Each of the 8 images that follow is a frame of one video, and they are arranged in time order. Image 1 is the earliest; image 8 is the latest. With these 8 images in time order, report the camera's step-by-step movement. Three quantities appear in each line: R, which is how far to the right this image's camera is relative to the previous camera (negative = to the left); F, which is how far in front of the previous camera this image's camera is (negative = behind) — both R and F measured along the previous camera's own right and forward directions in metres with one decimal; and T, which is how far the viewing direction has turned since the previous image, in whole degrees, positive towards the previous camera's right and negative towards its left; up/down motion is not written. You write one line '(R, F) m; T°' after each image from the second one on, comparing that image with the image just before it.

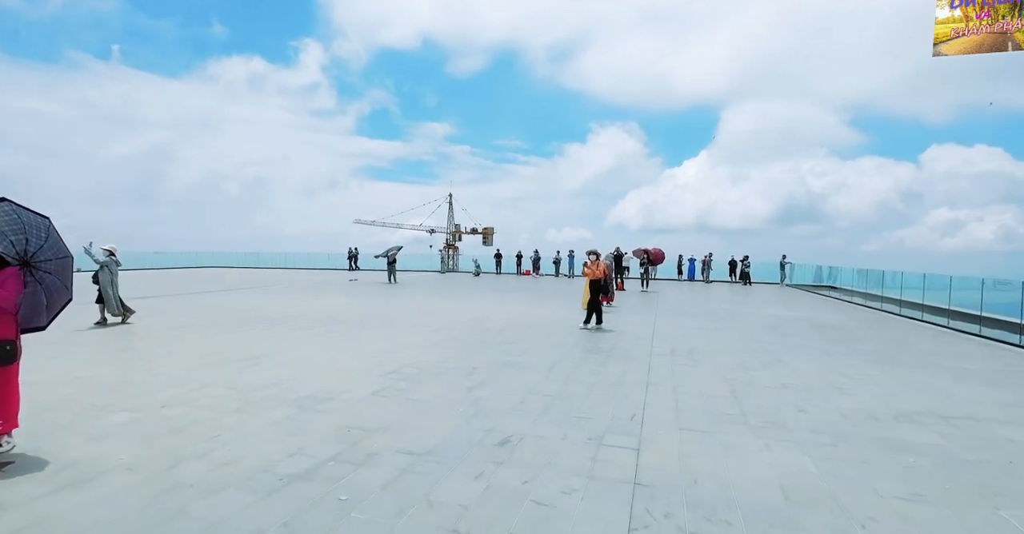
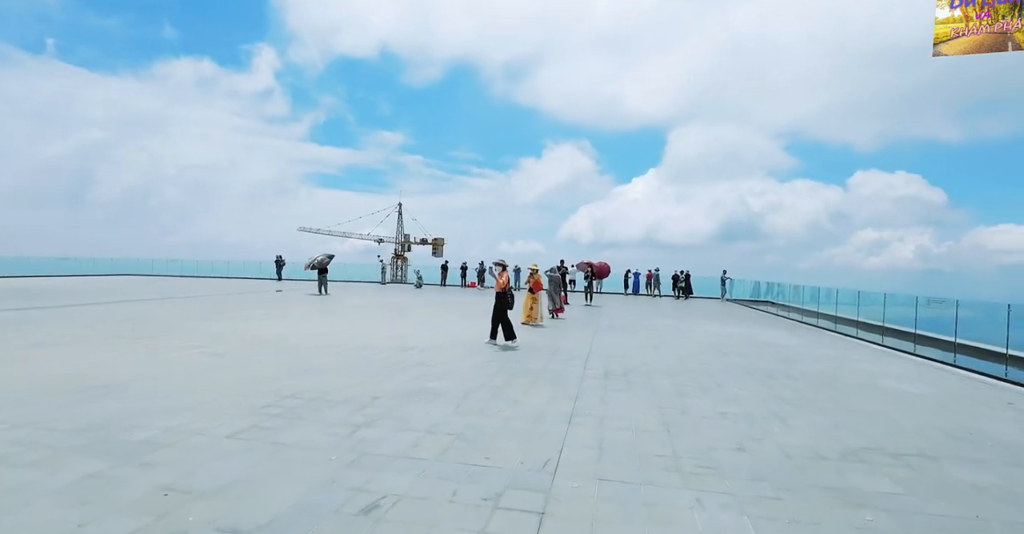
(+0.5, +0.9) m; +5°
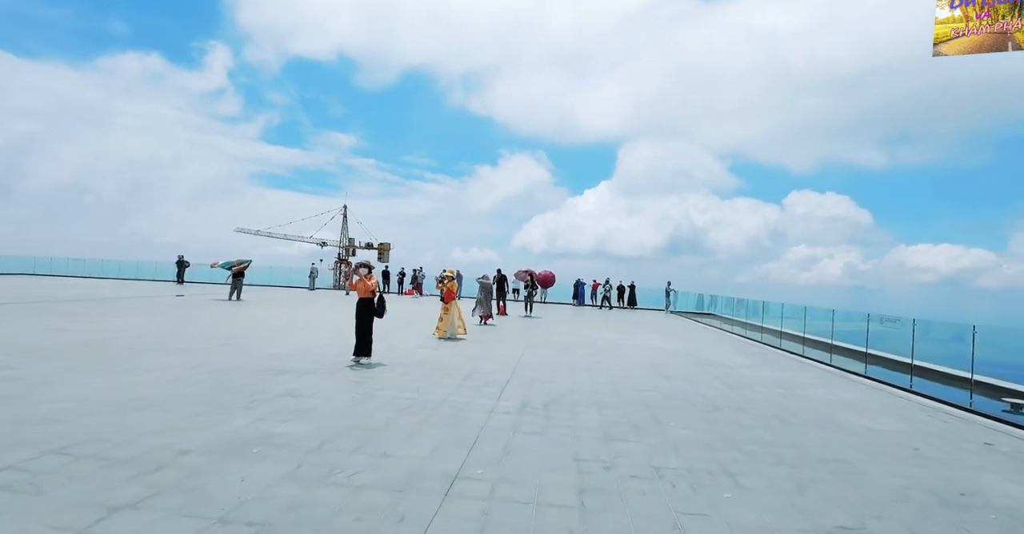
(+0.7, +1.4) m; +6°
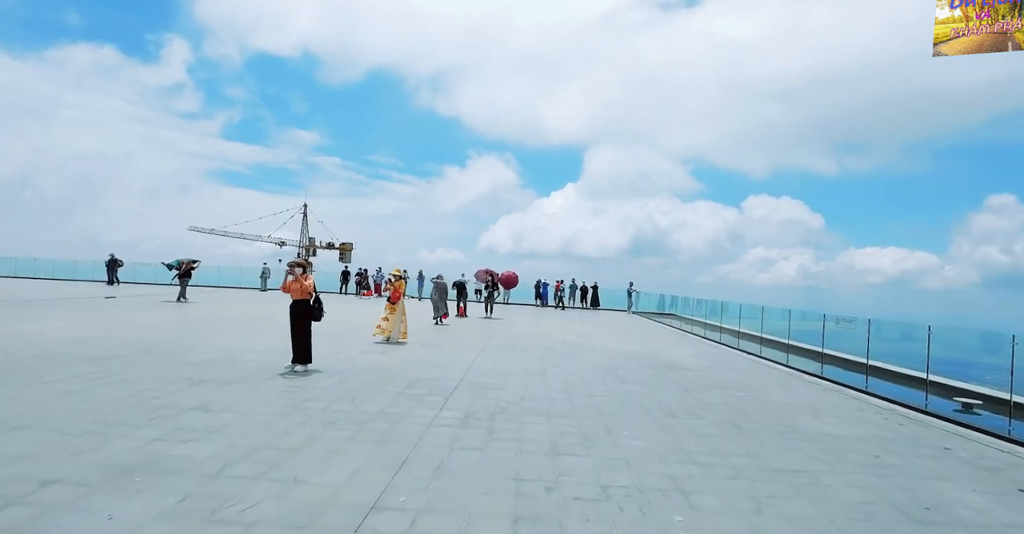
(+0.3, +0.5) m; +4°
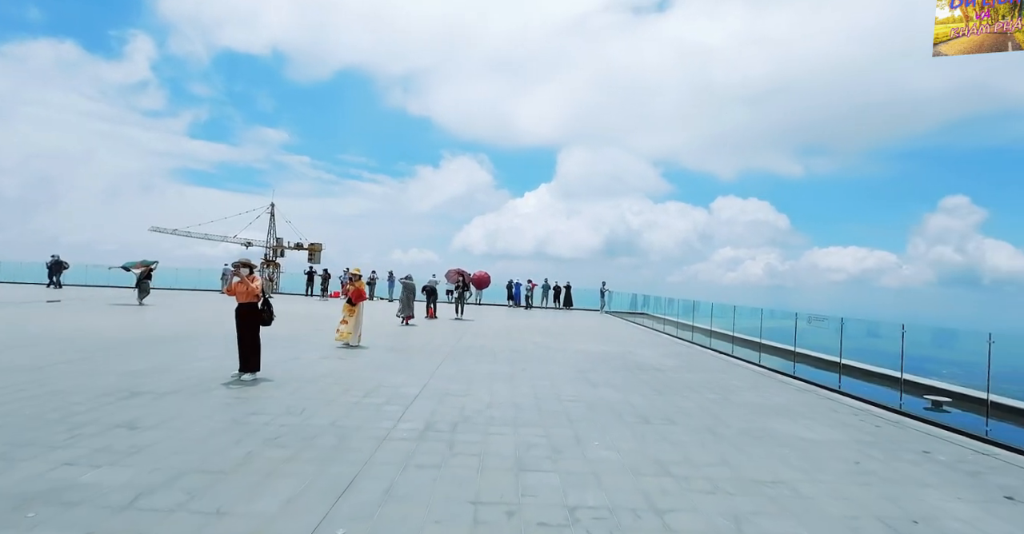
(+0.1, +0.4) m; +3°
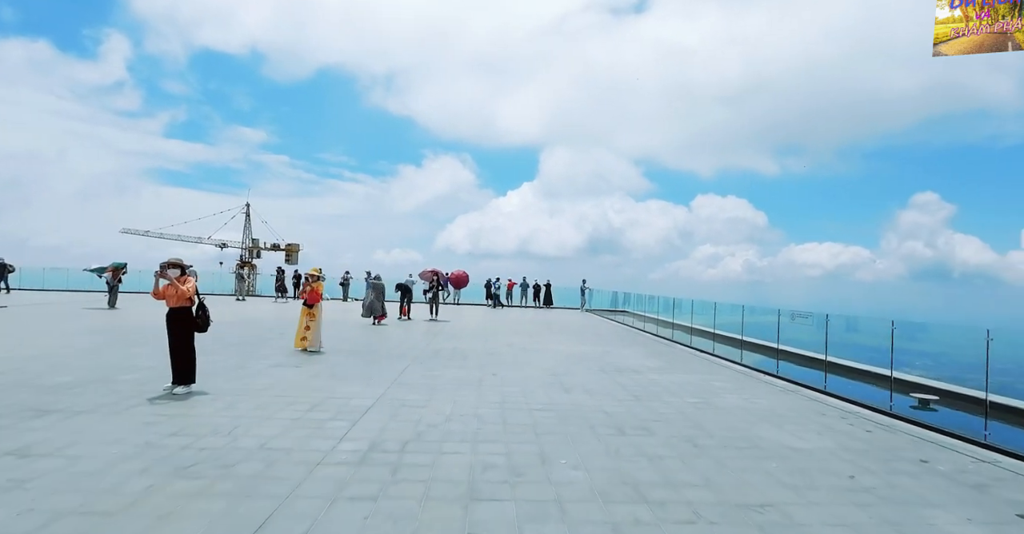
(+0.3, +0.6) m; +2°
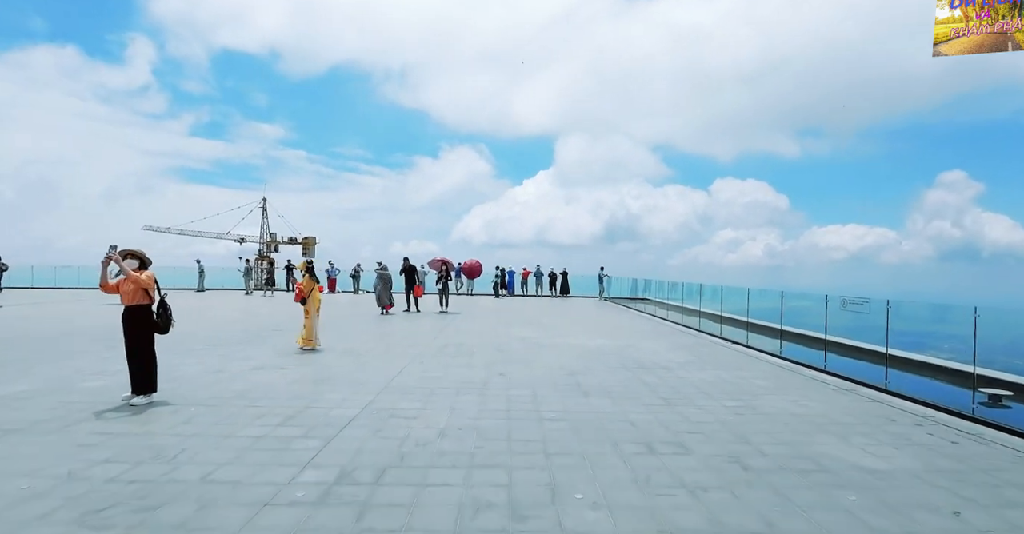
(+0.1, +0.9) m; -2°
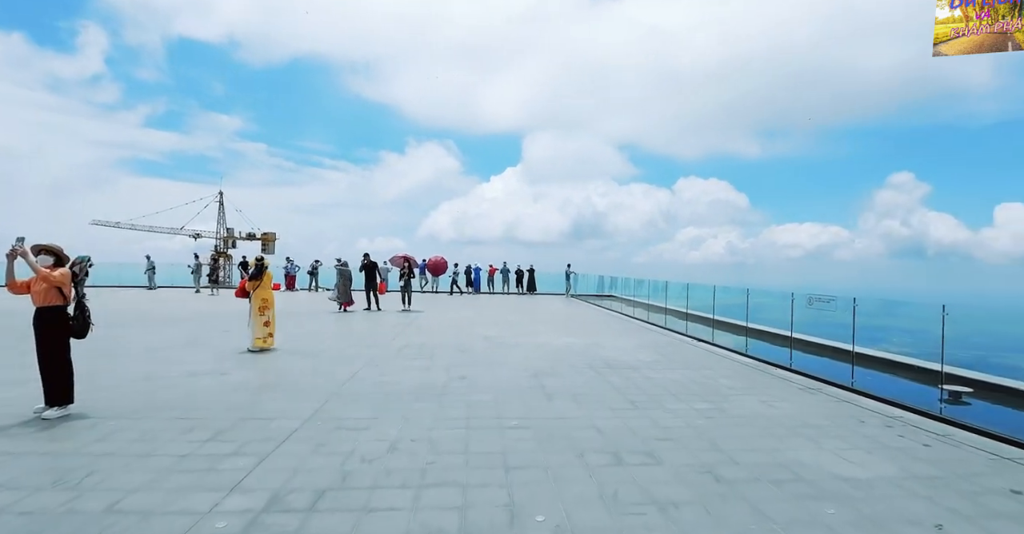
(+0.1, +0.4) m; +4°
